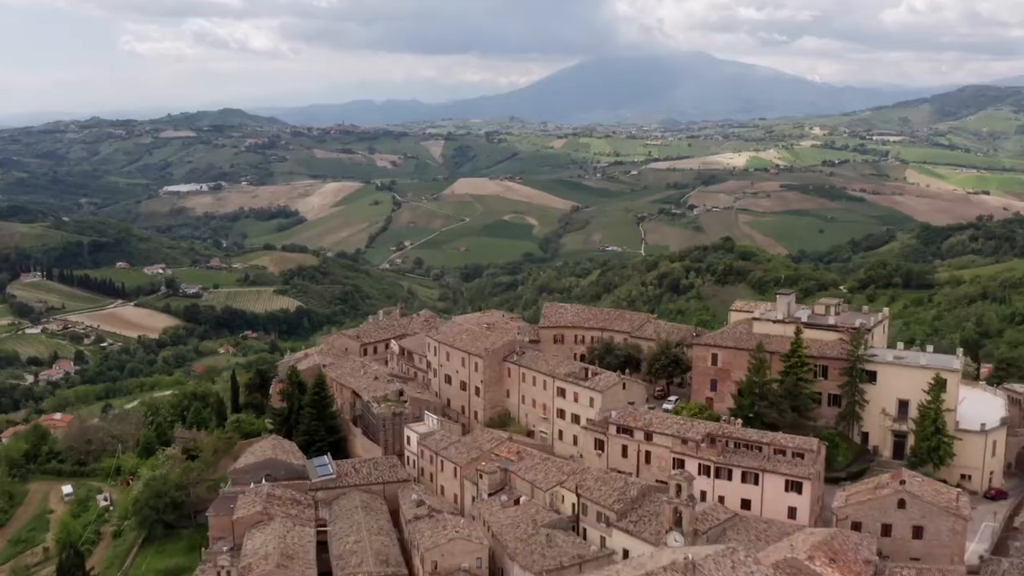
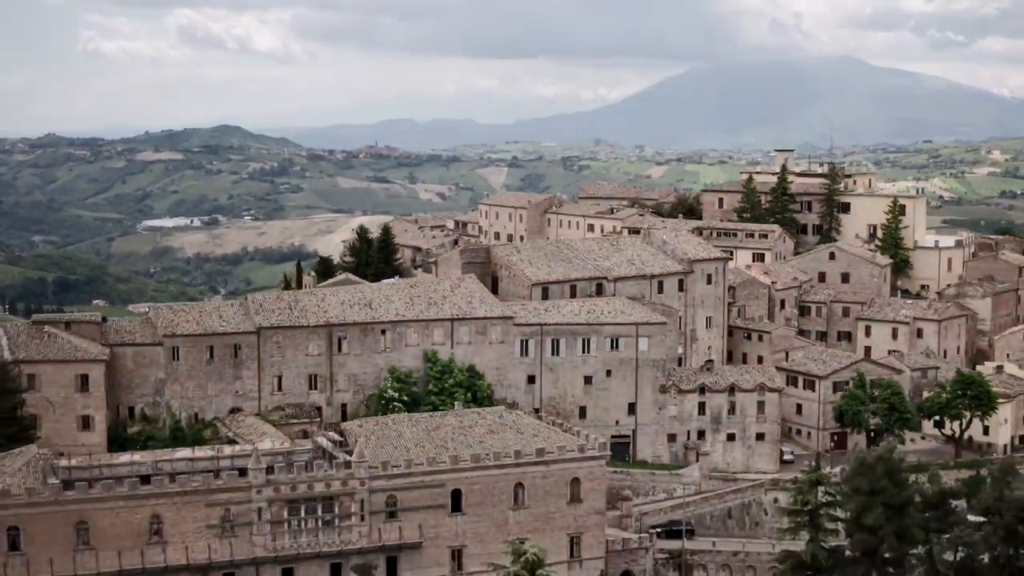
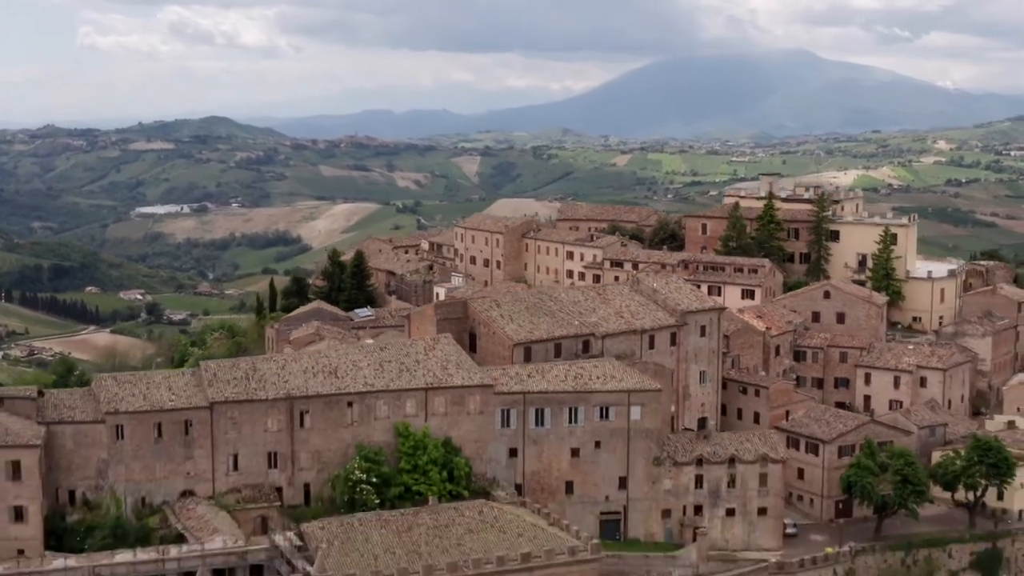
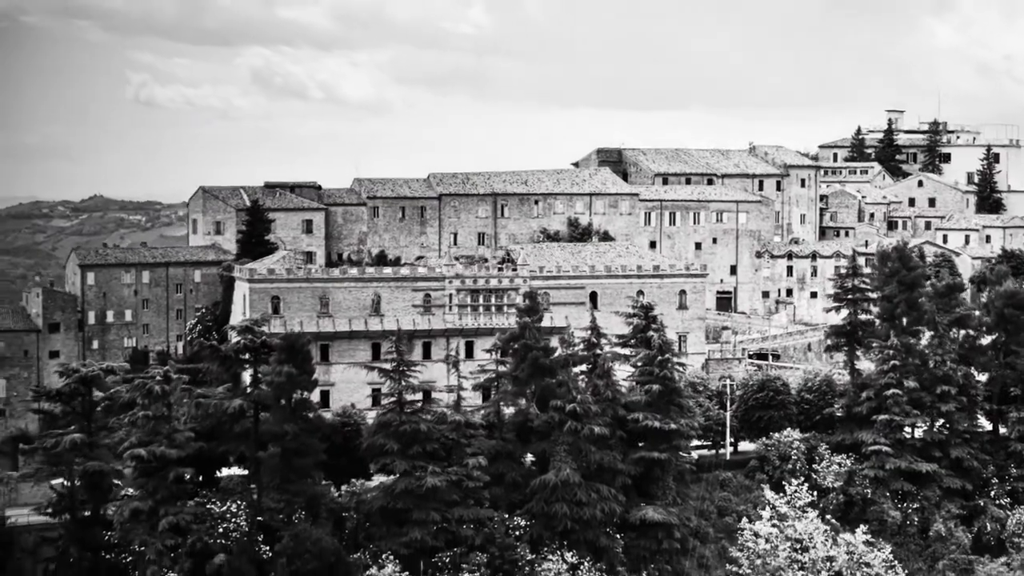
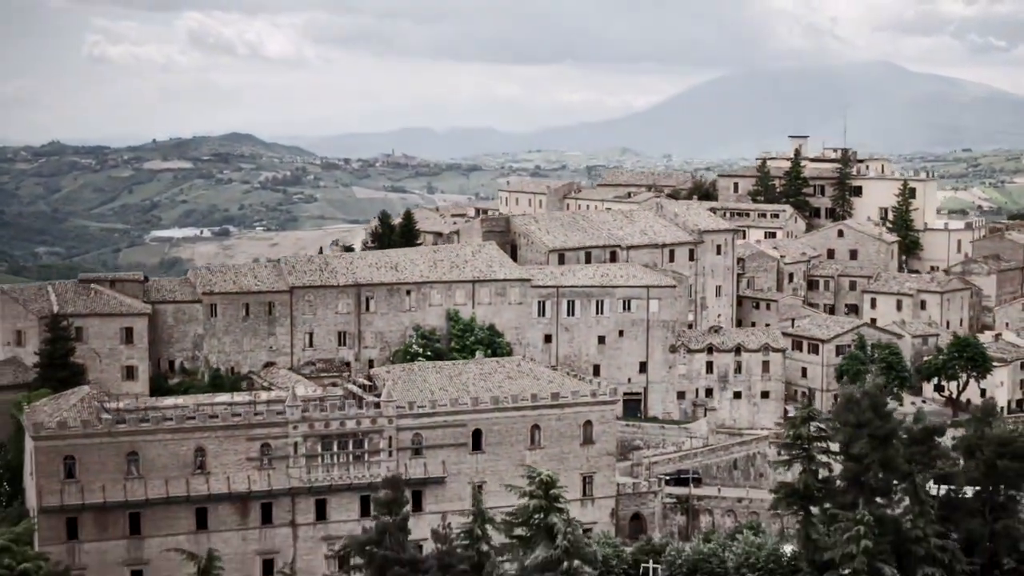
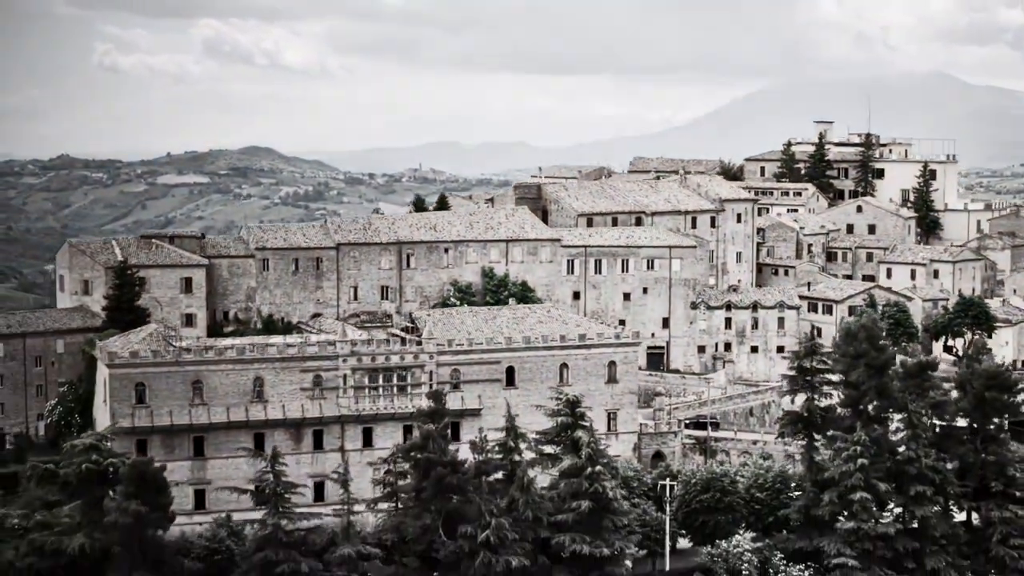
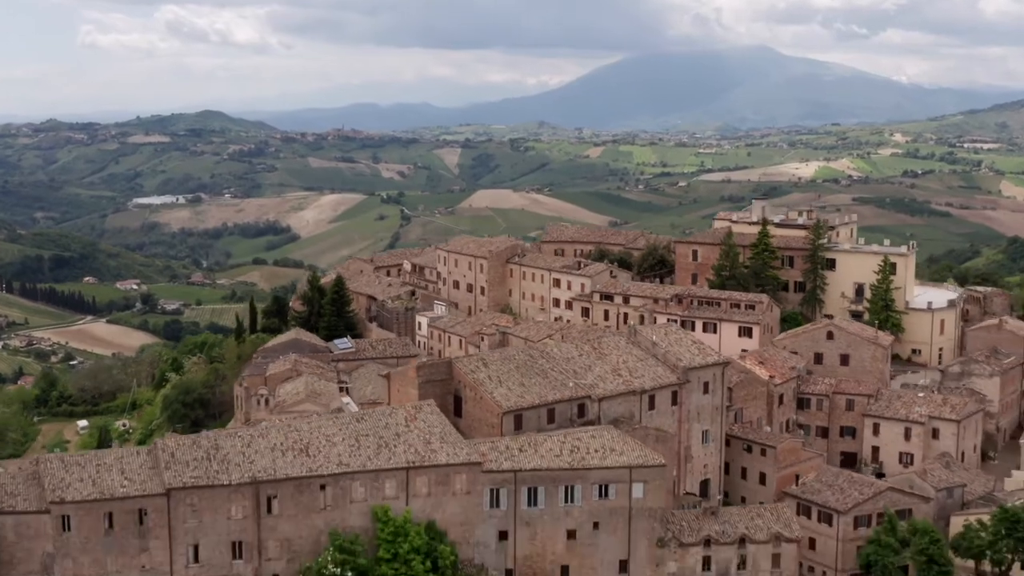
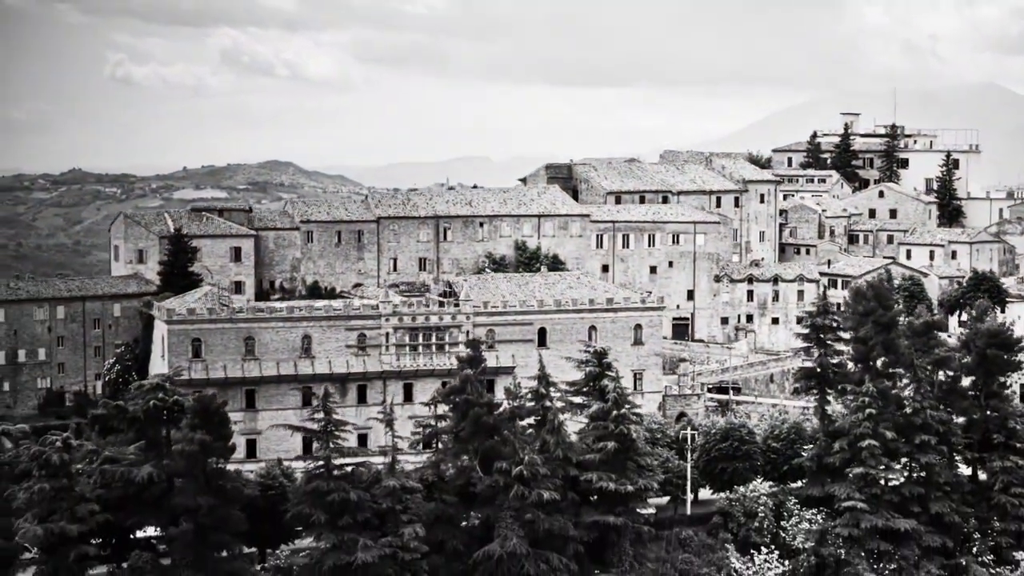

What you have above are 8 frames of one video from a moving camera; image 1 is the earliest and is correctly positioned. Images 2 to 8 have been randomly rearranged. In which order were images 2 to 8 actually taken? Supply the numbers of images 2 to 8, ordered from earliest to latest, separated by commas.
7, 3, 2, 5, 6, 8, 4
